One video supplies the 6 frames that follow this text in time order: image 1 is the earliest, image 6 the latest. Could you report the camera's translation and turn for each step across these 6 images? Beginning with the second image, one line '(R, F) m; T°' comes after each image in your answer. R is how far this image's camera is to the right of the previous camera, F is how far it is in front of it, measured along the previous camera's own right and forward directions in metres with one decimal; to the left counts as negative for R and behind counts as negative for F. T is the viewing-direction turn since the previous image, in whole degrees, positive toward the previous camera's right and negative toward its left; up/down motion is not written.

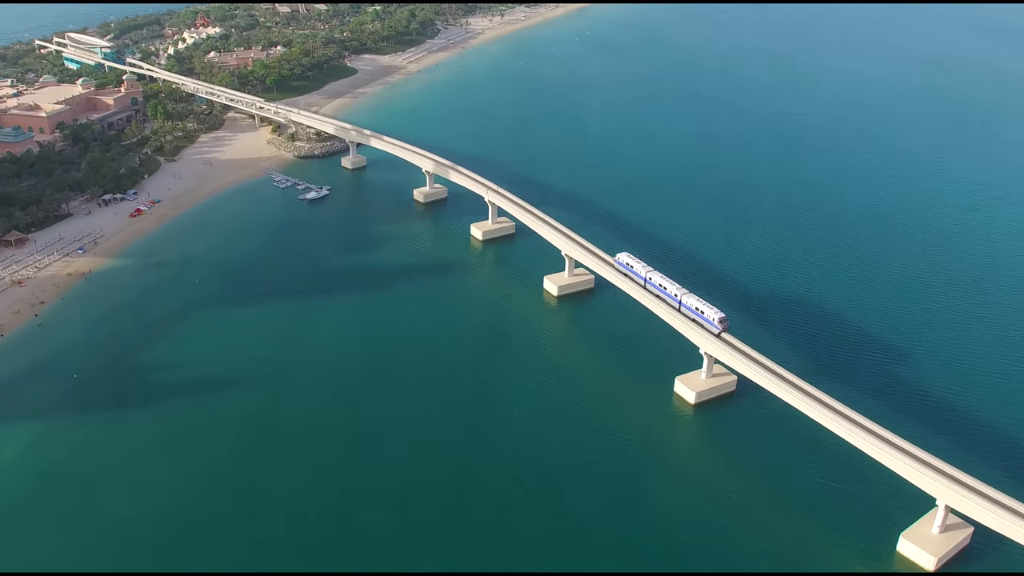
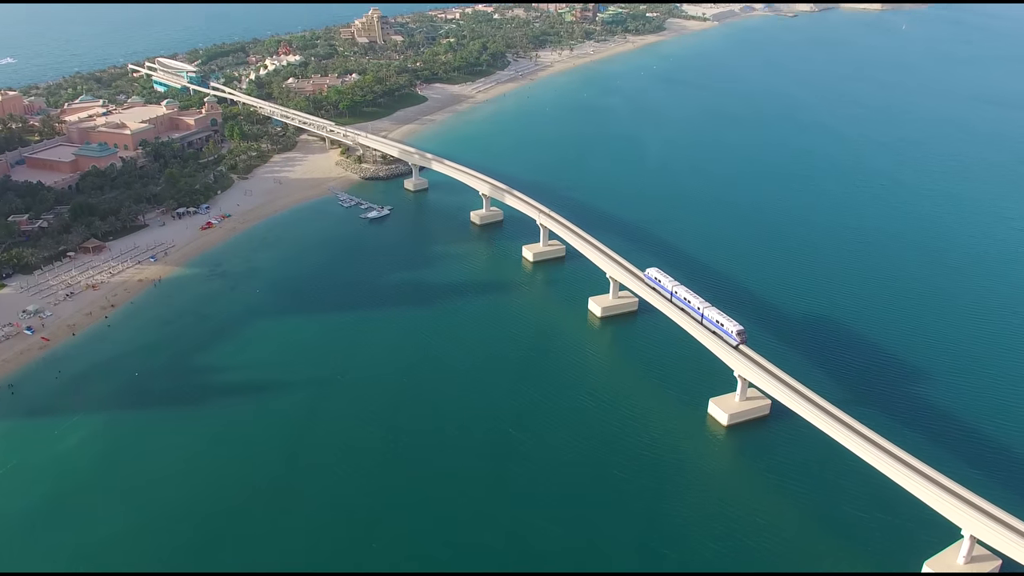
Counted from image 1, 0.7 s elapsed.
(+3.0, -1.2) m; -5°
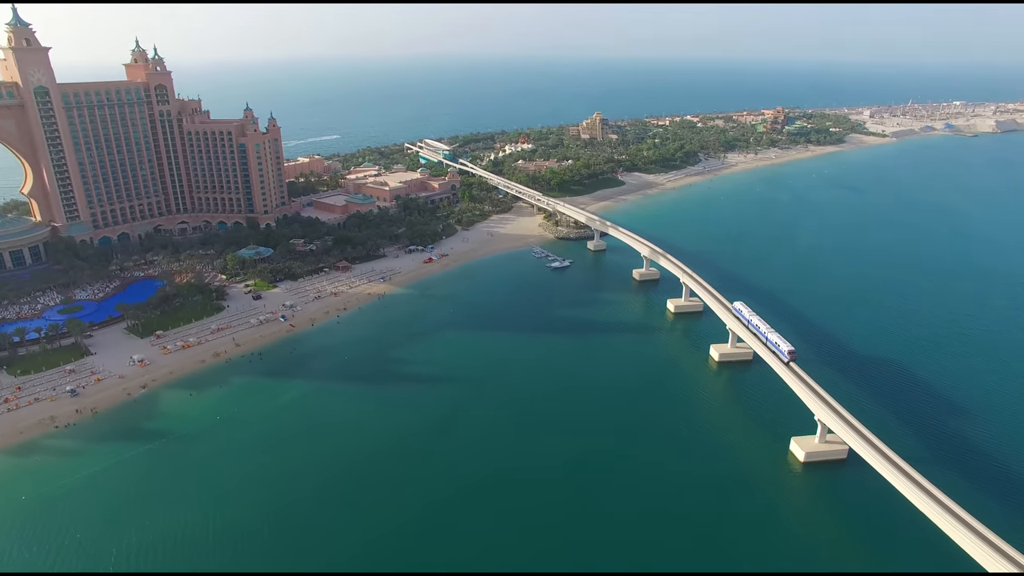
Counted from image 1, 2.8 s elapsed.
(+13.4, -13.3) m; -17°
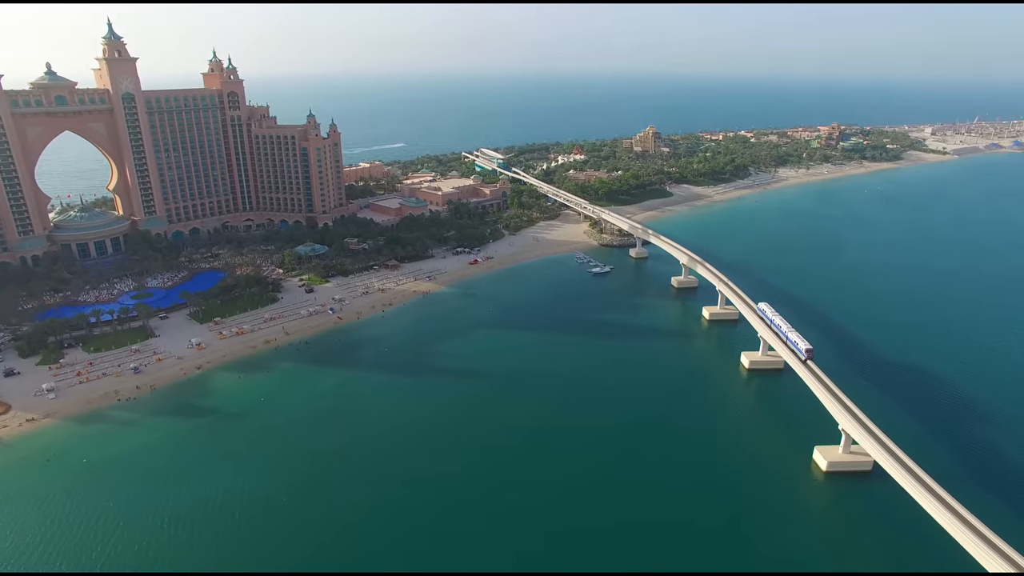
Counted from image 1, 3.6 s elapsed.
(+7.0, -4.6) m; -7°
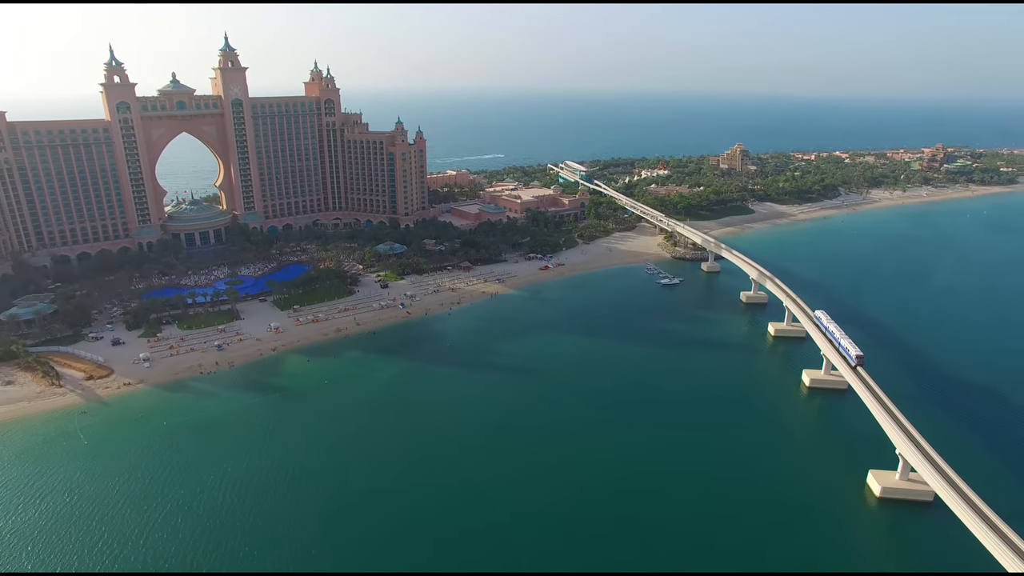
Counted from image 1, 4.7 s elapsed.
(+11.5, -3.2) m; -11°
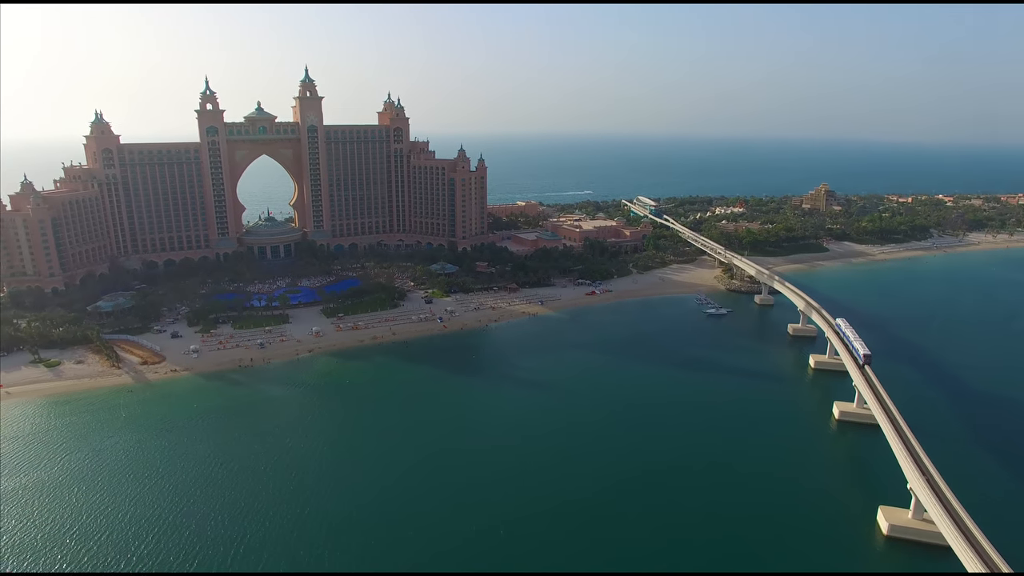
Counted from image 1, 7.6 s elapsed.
(+19.8, +2.8) m; -15°
